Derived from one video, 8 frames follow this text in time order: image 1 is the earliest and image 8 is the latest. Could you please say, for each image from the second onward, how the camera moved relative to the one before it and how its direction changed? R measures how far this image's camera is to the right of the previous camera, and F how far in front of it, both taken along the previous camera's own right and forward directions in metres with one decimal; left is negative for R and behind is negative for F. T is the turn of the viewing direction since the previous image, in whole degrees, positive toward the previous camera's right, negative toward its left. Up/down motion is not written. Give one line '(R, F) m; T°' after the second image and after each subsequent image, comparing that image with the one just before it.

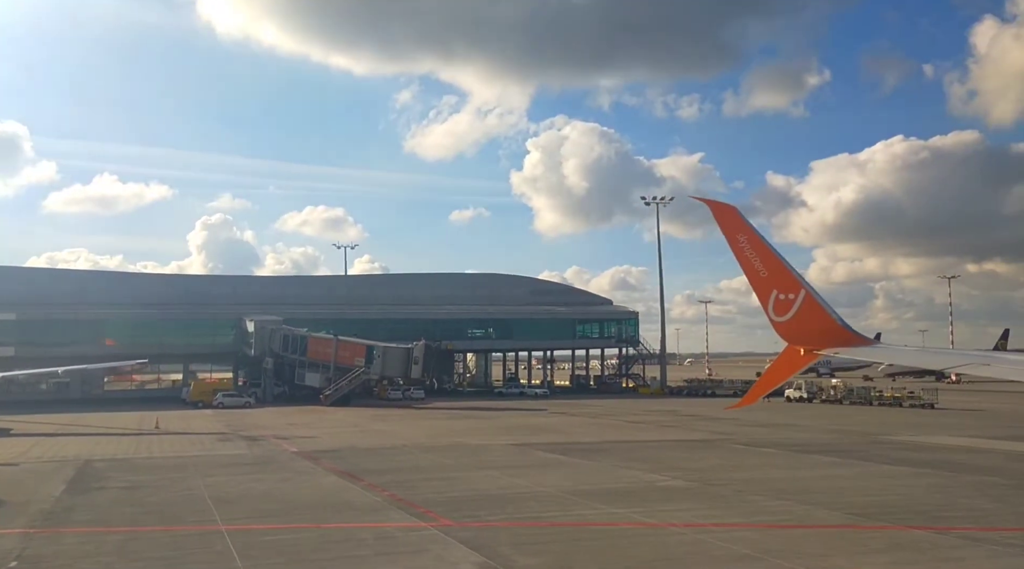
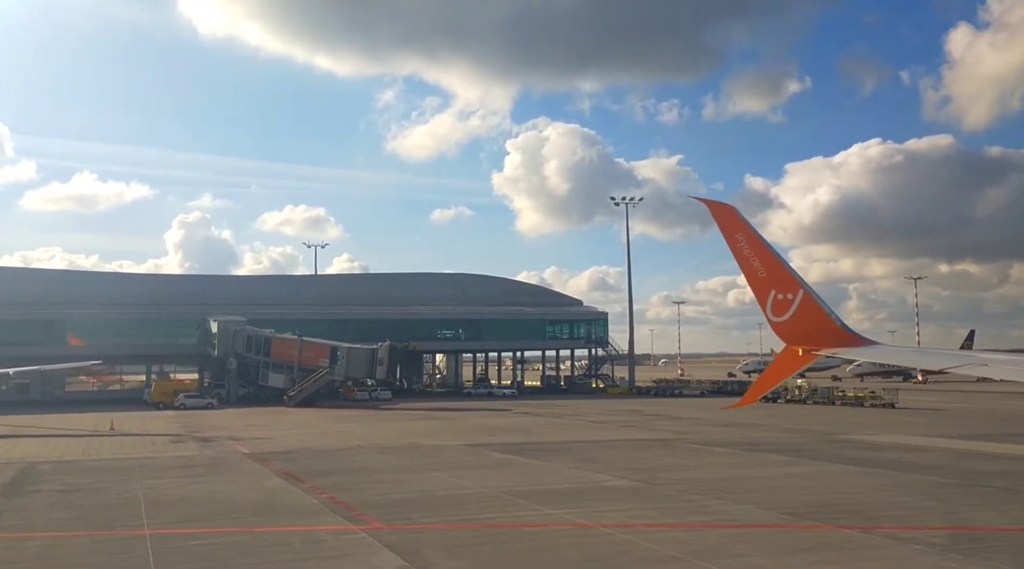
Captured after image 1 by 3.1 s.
(+0.6, +0.2) m; +2°
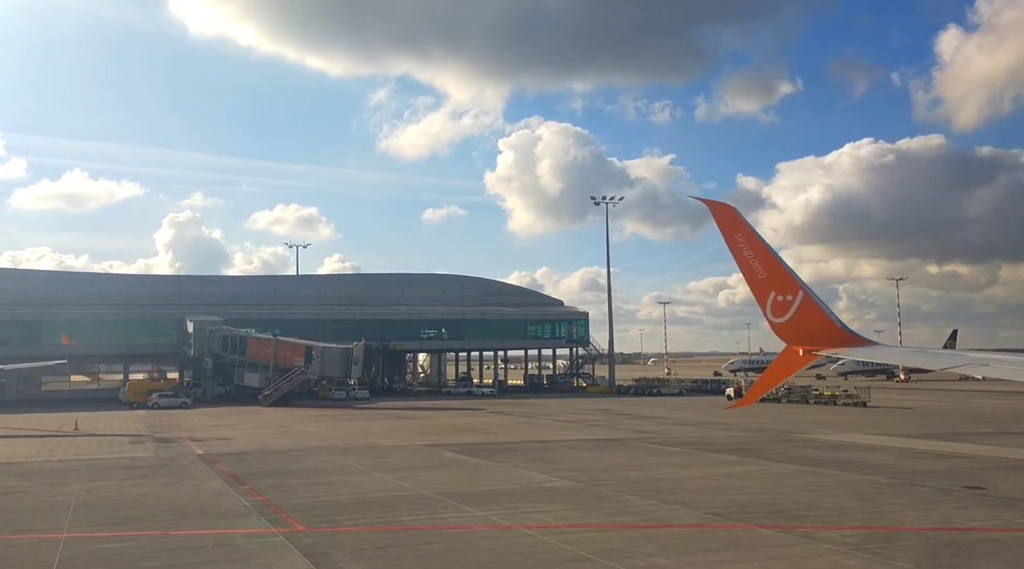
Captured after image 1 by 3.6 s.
(+1.0, +0.1) m; +1°
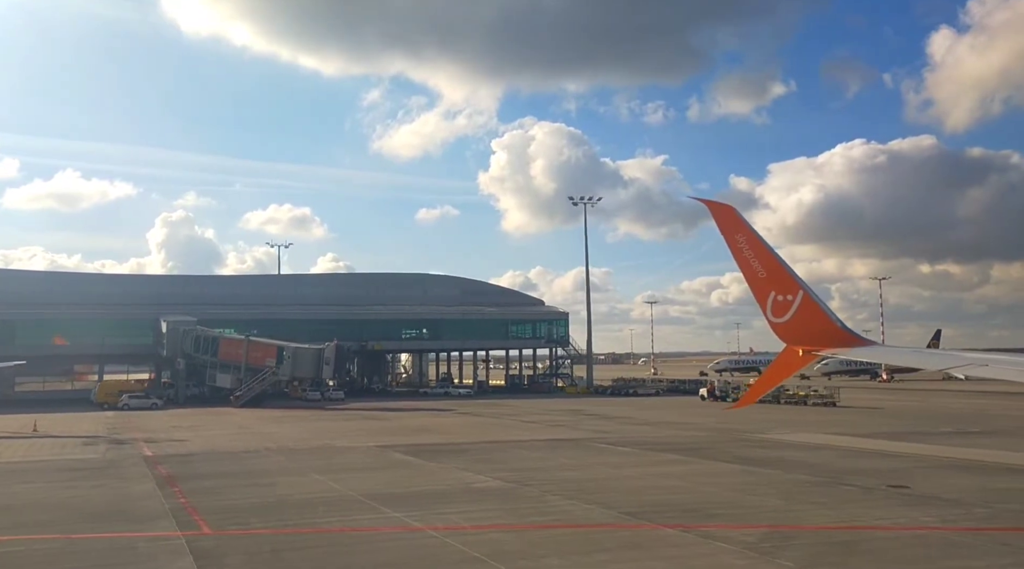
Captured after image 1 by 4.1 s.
(+1.2, +0.1) m; +1°
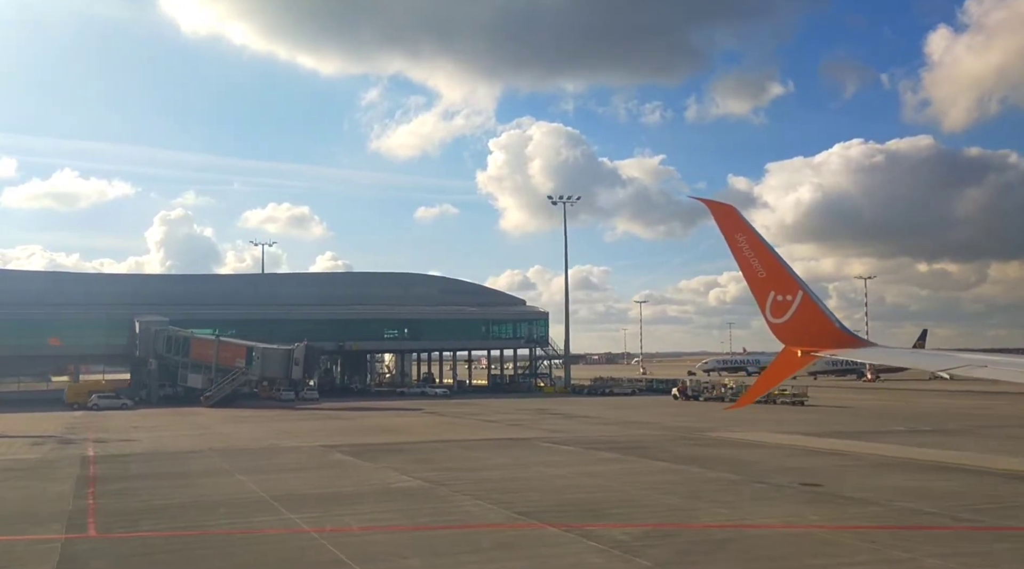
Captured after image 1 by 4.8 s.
(+1.5, 0.0) m; +1°
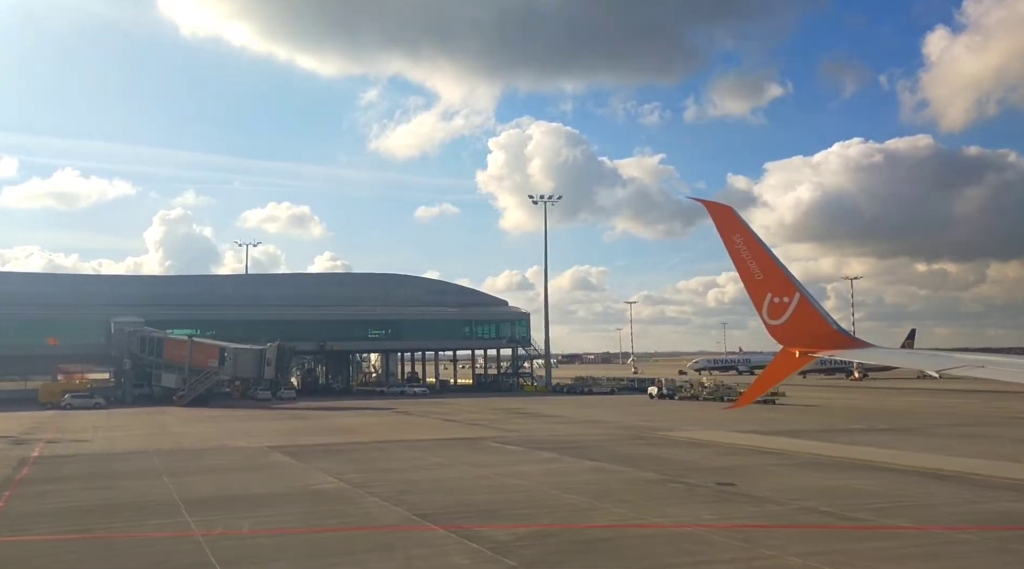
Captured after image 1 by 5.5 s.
(+1.5, -0.1) m; +1°
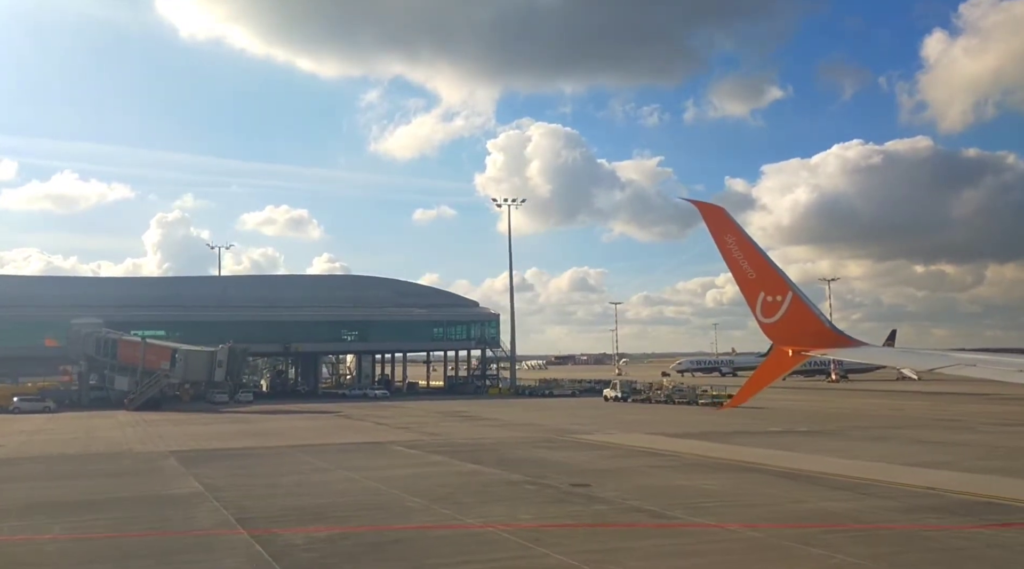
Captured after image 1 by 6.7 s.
(+2.6, -0.2) m; +2°
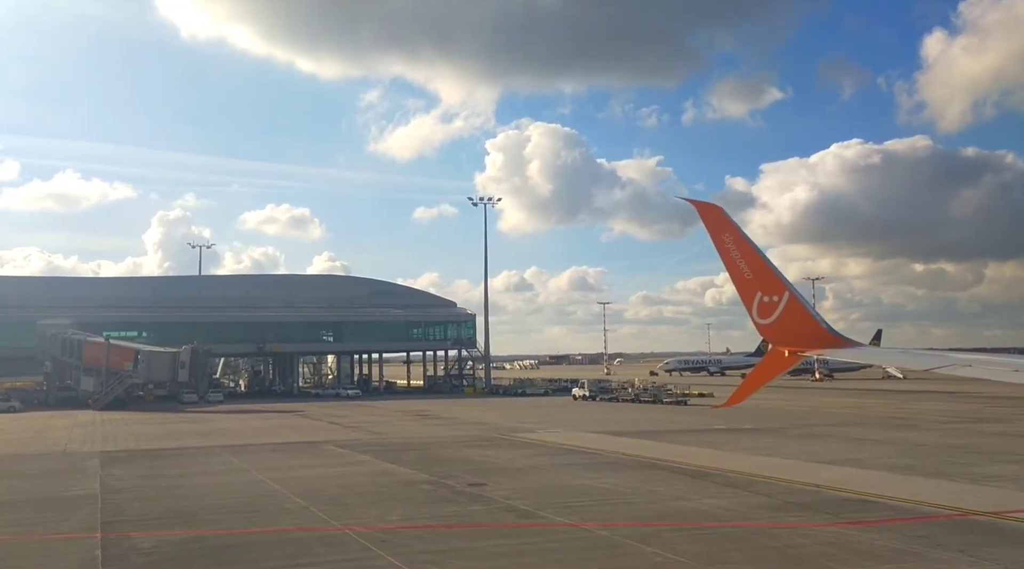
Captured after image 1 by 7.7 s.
(+1.9, -0.2) m; +1°
